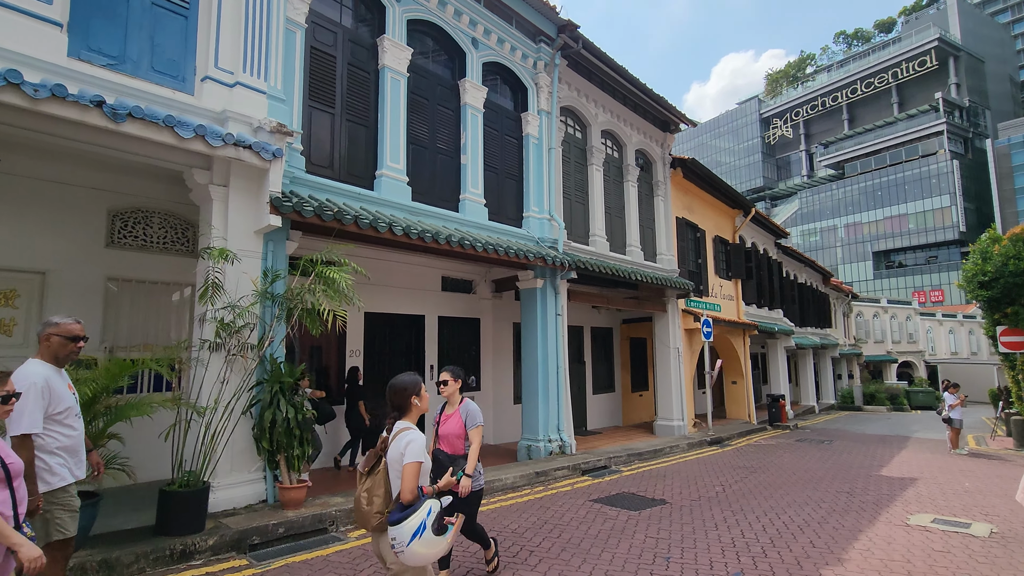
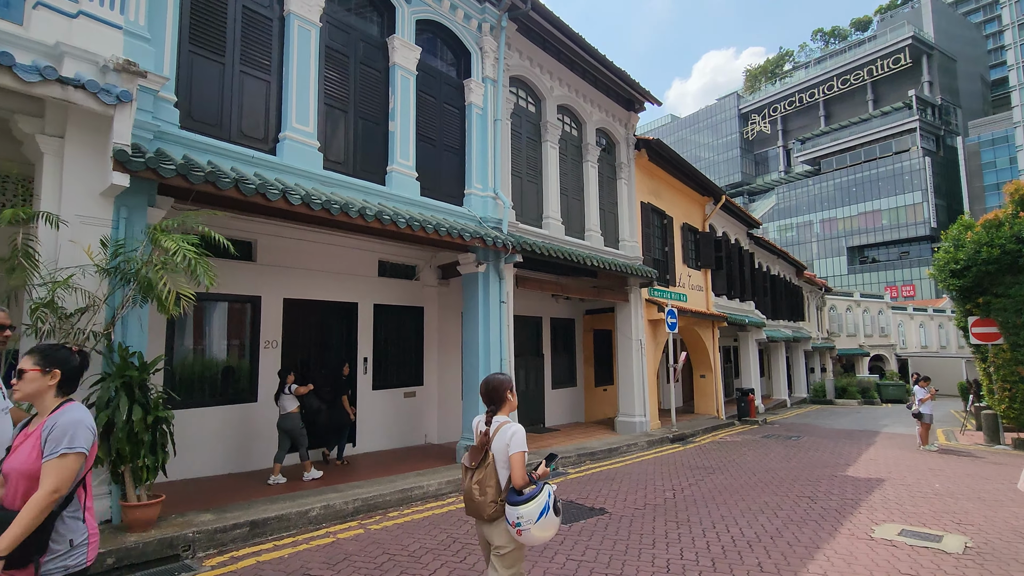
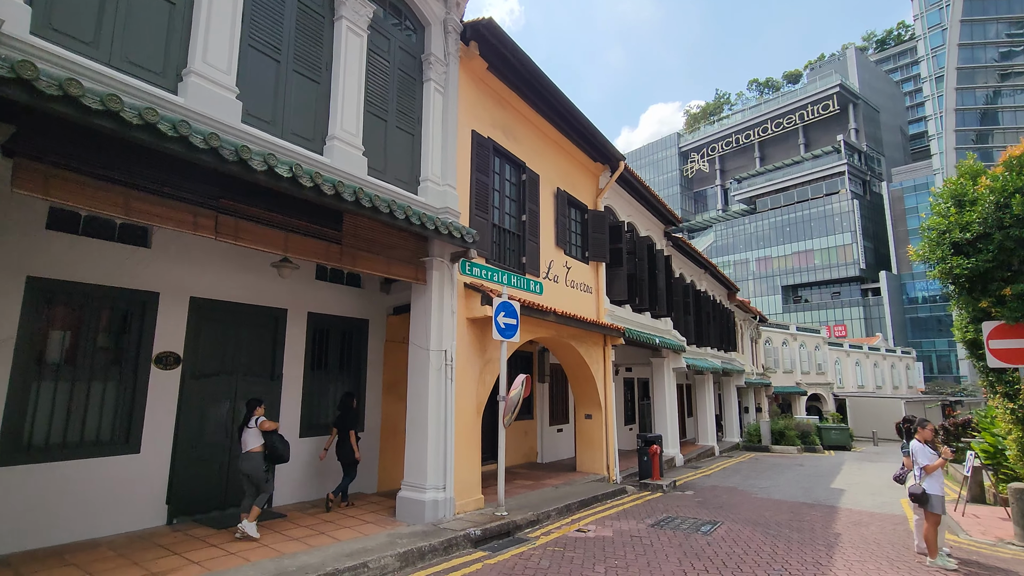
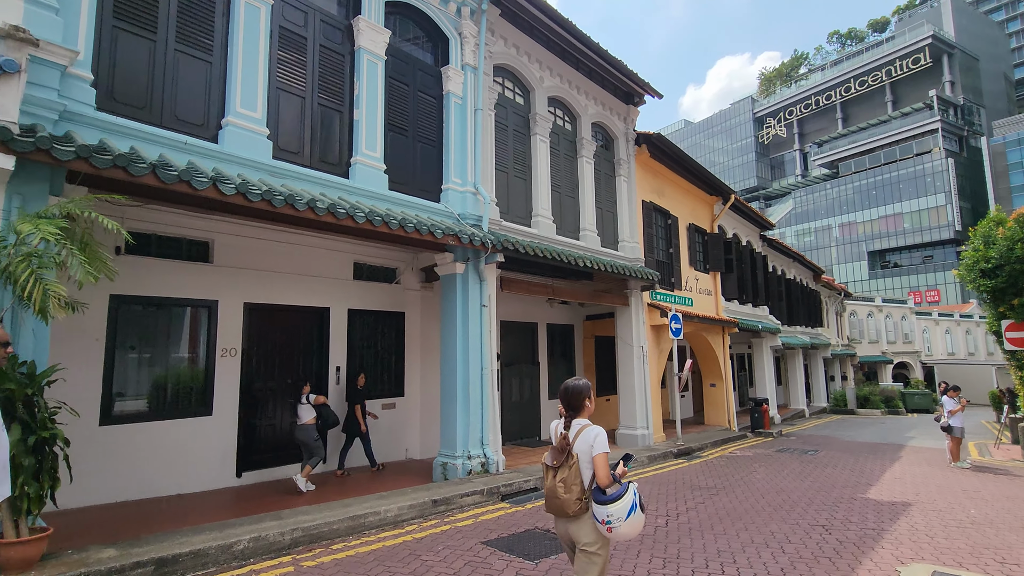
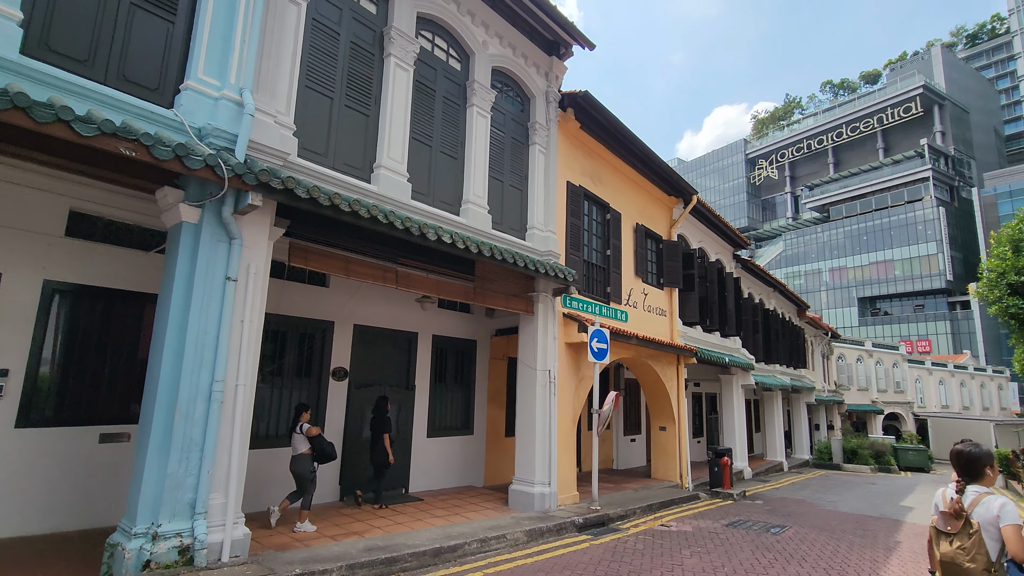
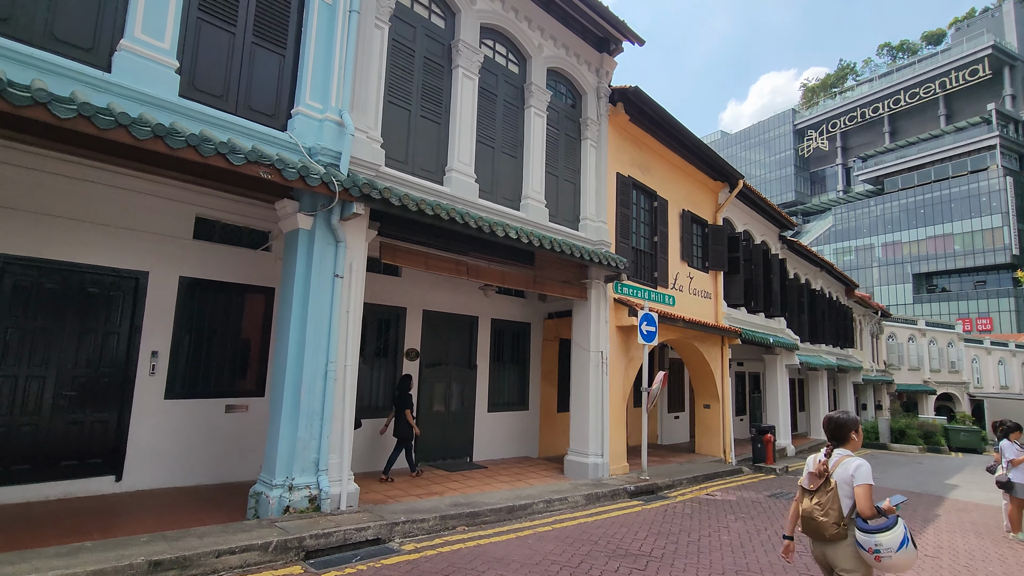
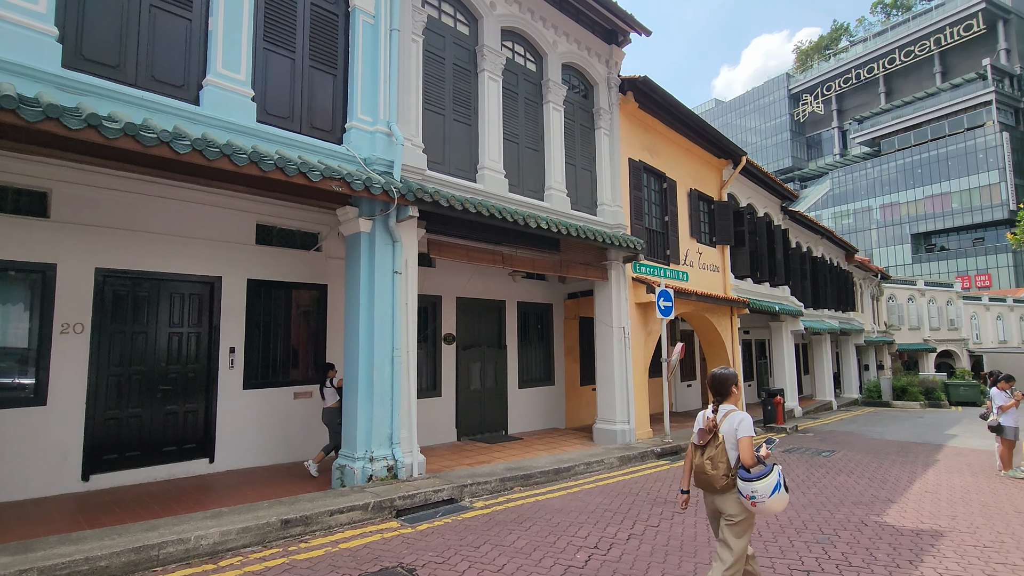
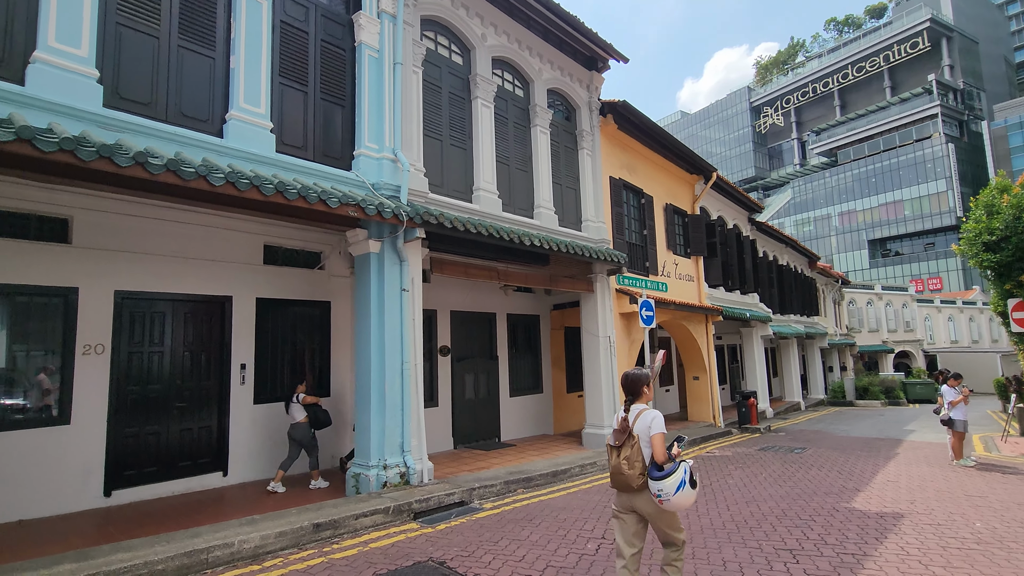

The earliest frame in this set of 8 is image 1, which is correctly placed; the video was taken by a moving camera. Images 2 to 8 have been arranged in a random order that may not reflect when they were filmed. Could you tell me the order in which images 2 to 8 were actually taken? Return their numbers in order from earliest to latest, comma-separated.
2, 4, 8, 7, 6, 5, 3
